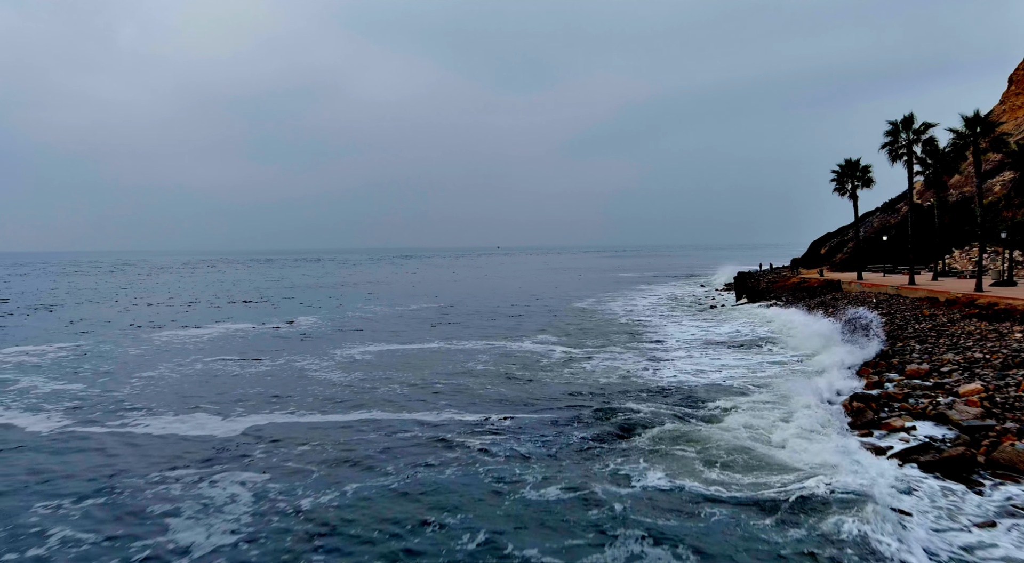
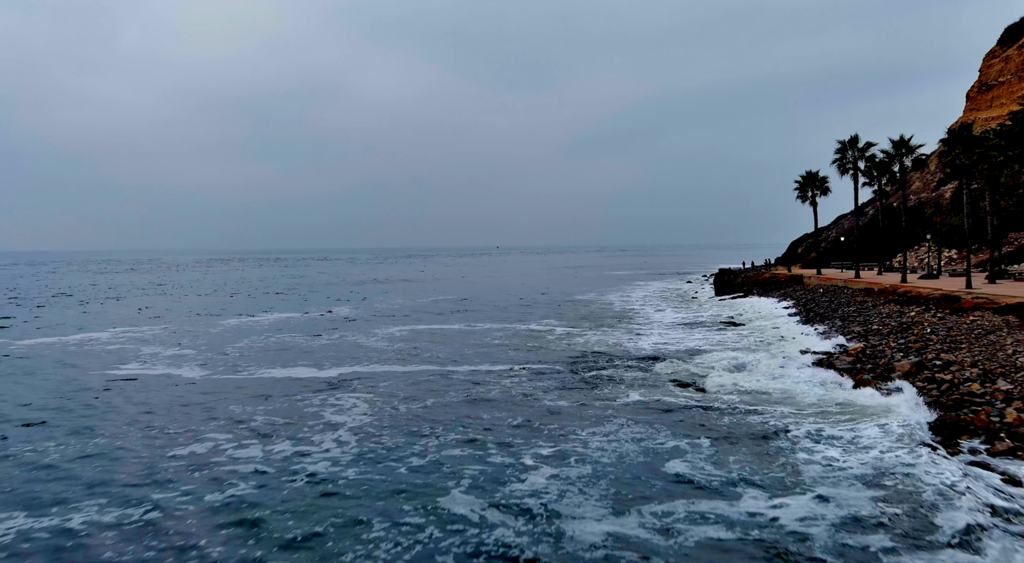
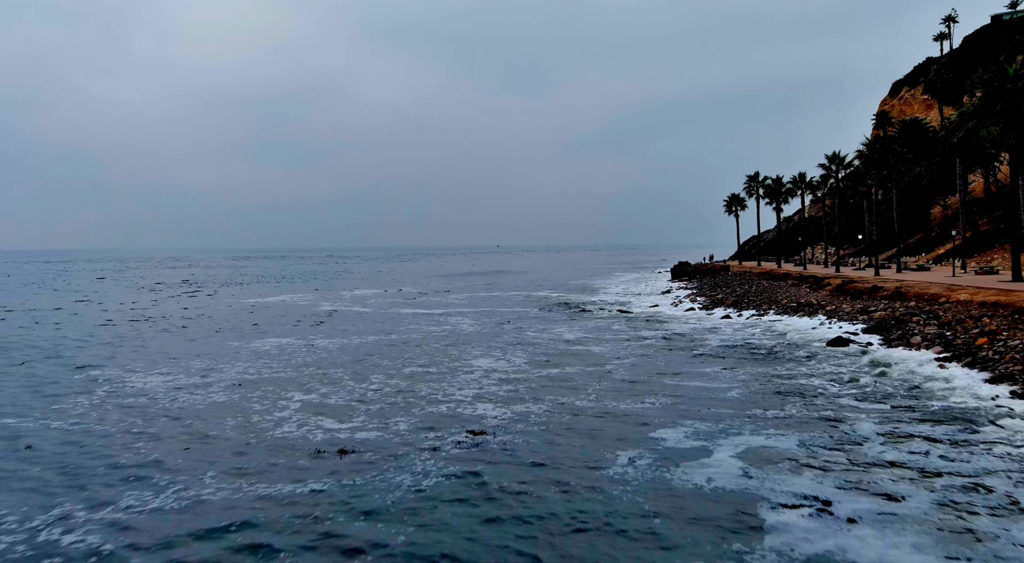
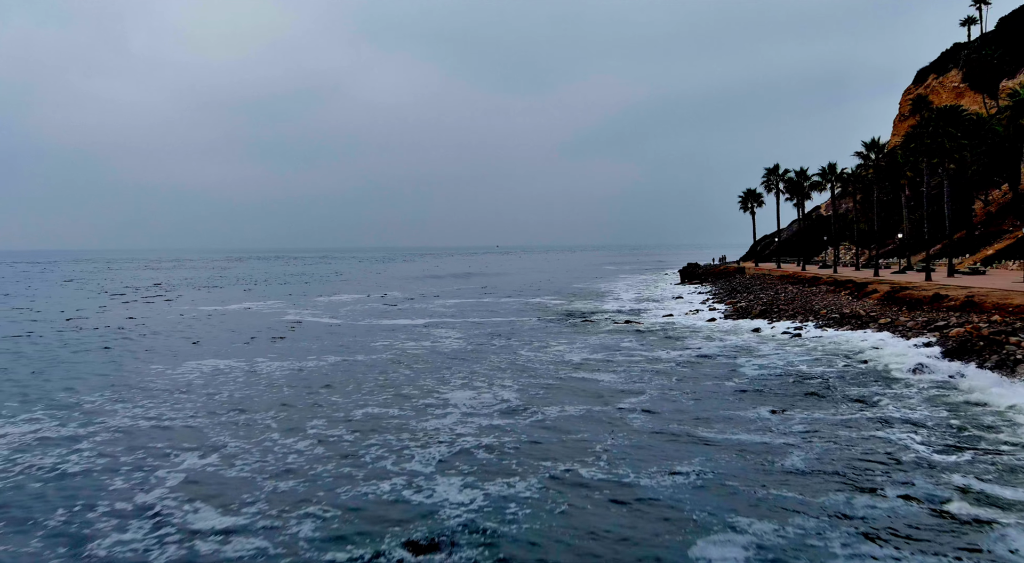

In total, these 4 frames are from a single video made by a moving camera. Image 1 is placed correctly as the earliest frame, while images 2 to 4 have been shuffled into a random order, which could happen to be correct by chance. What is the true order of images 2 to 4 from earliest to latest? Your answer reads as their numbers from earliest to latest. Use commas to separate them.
2, 4, 3
